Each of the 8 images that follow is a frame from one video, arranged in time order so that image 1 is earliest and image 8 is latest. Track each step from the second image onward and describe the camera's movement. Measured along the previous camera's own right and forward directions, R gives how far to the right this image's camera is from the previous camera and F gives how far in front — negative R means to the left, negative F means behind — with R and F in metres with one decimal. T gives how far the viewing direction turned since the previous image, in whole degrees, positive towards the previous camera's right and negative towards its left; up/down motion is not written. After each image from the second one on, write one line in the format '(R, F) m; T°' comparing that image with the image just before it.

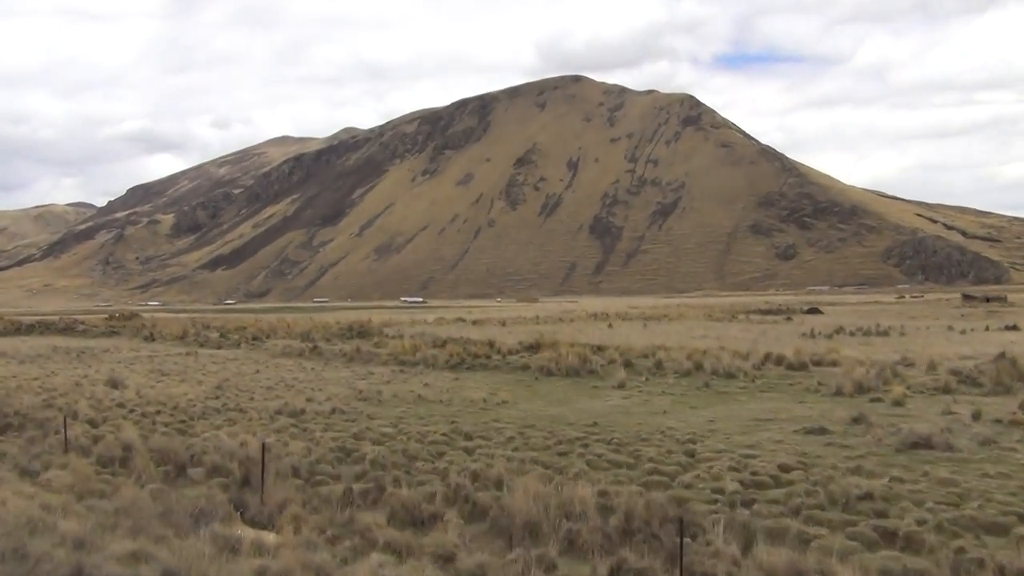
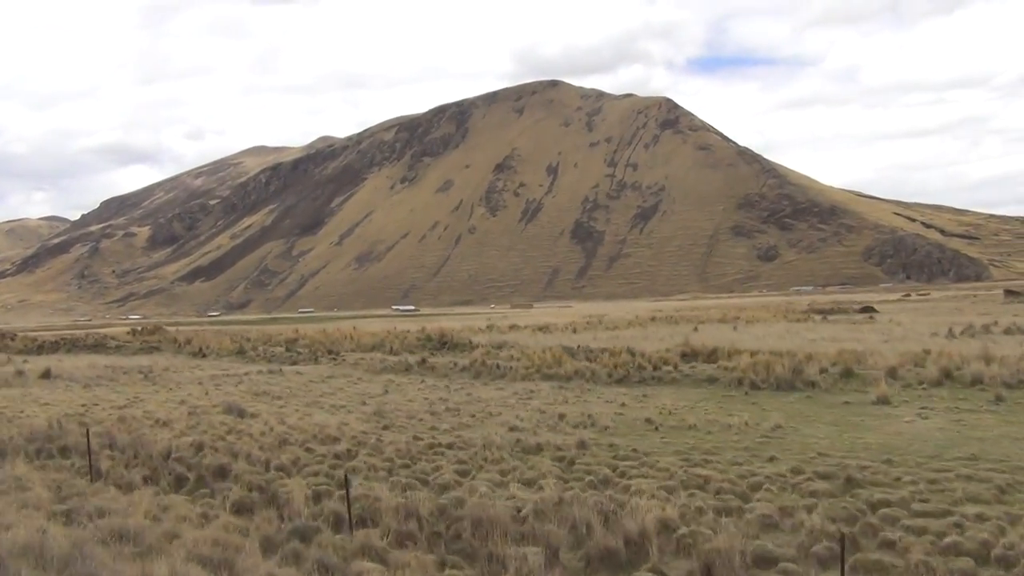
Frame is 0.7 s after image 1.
(-4.0, +4.8) m; +1°
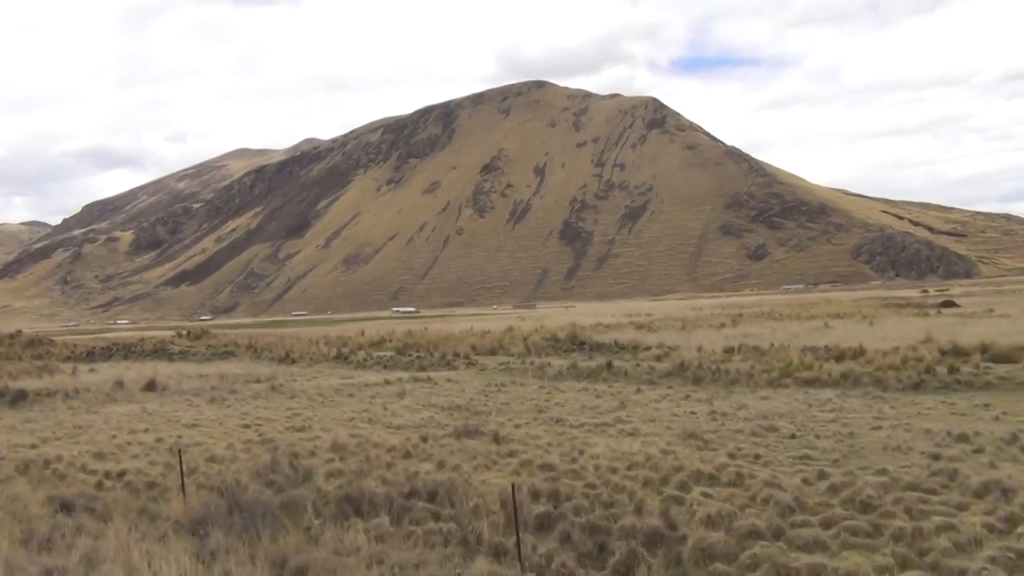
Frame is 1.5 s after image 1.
(-4.6, +5.3) m; +1°
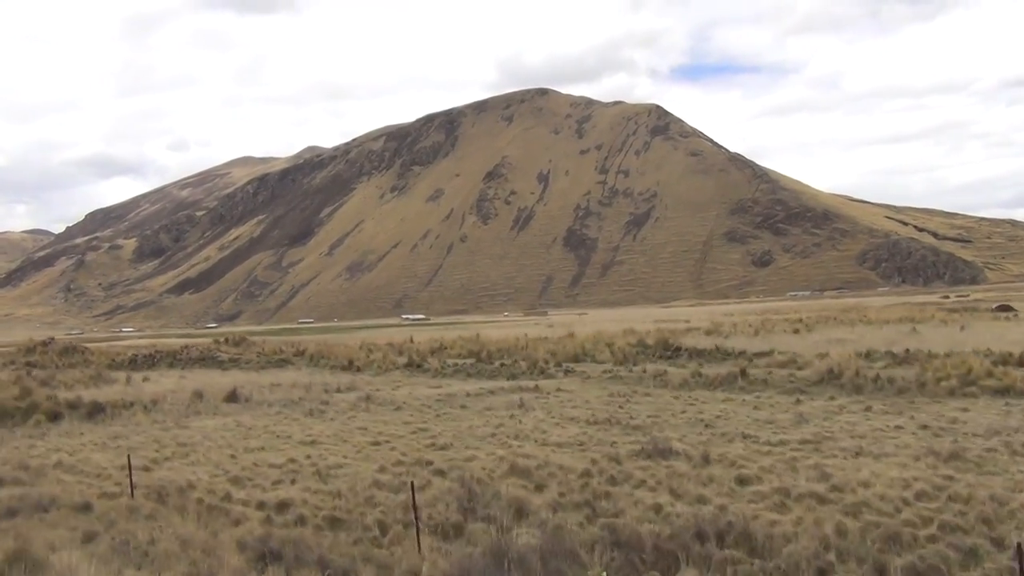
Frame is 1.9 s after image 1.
(-2.3, +2.6) m; 0°
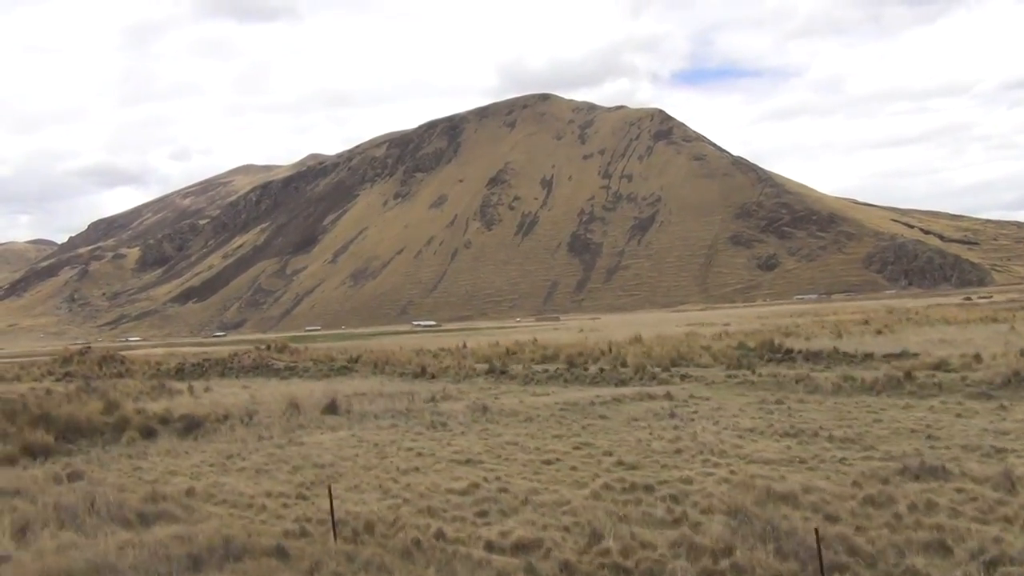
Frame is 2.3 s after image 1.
(-2.3, +2.5) m; 0°
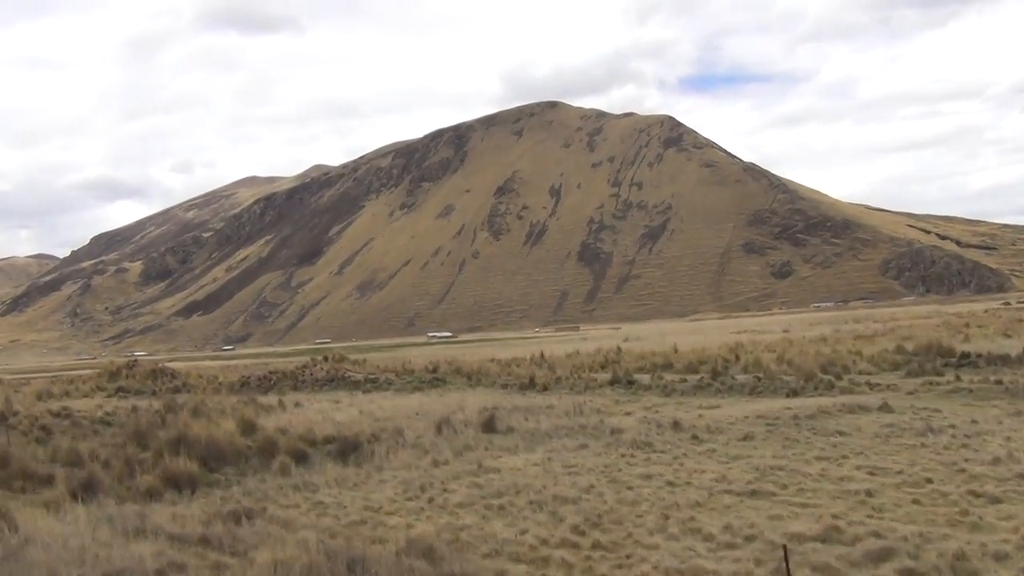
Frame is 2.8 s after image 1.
(-3.1, +3.3) m; +1°
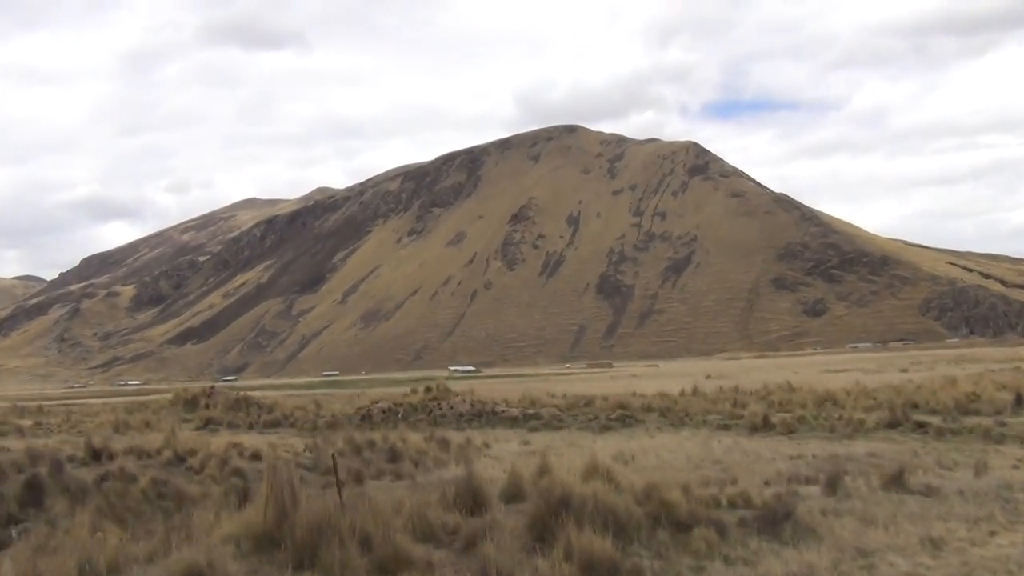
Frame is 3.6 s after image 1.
(-5.2, +5.8) m; +2°
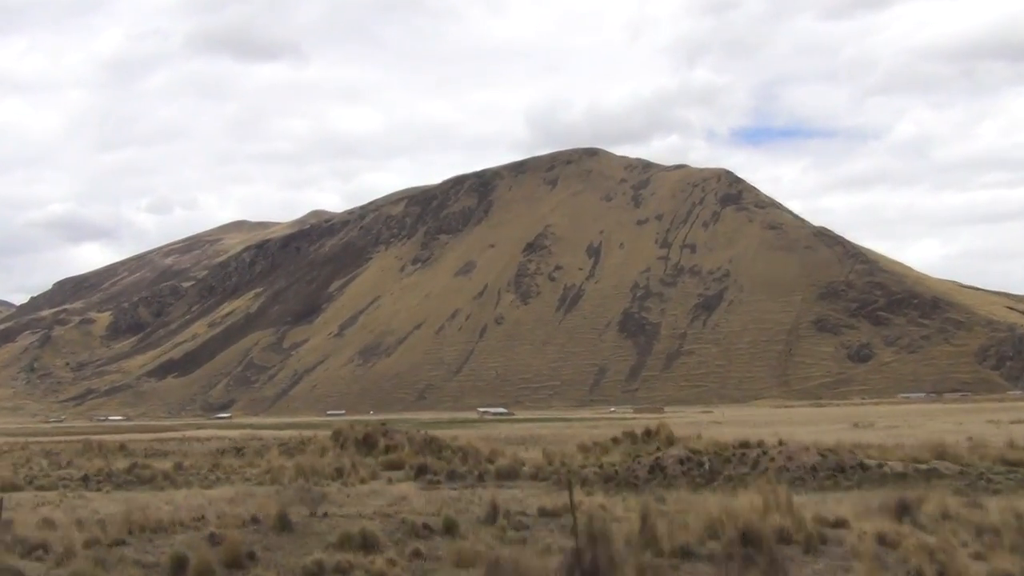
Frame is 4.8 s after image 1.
(-7.7, +8.4) m; +3°
